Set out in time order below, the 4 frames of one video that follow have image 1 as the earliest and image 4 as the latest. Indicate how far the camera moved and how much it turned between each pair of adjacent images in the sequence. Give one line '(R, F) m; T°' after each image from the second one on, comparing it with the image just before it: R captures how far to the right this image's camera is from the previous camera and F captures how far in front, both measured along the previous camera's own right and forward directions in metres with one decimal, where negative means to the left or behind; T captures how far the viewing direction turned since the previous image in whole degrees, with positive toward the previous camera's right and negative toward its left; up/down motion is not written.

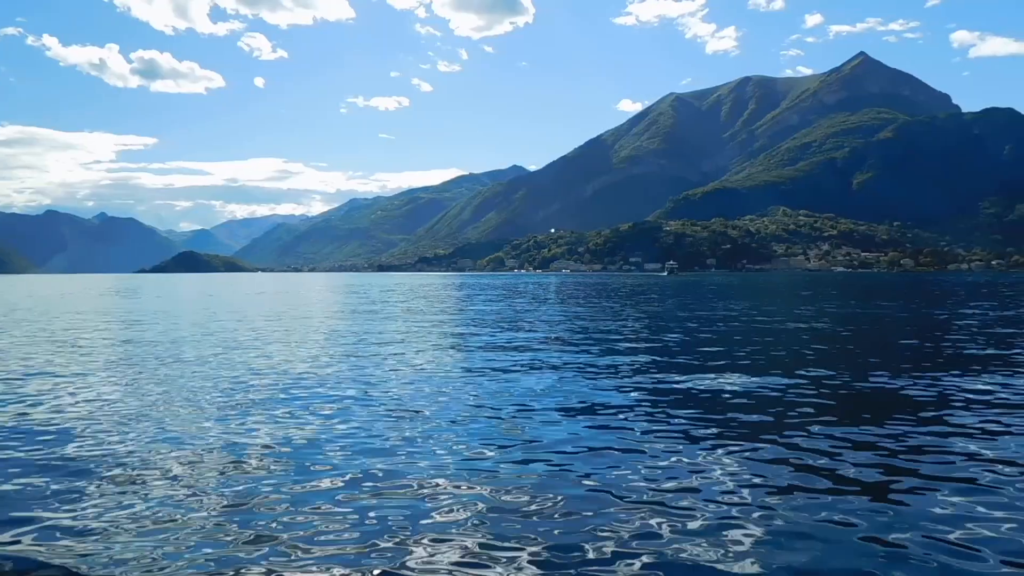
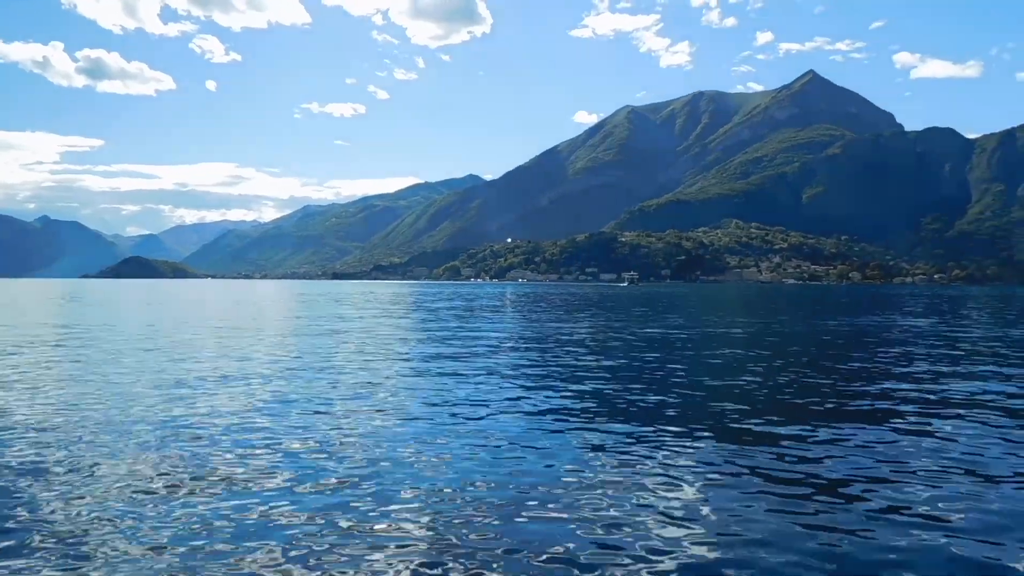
(-2.5, +1.9) m; +3°
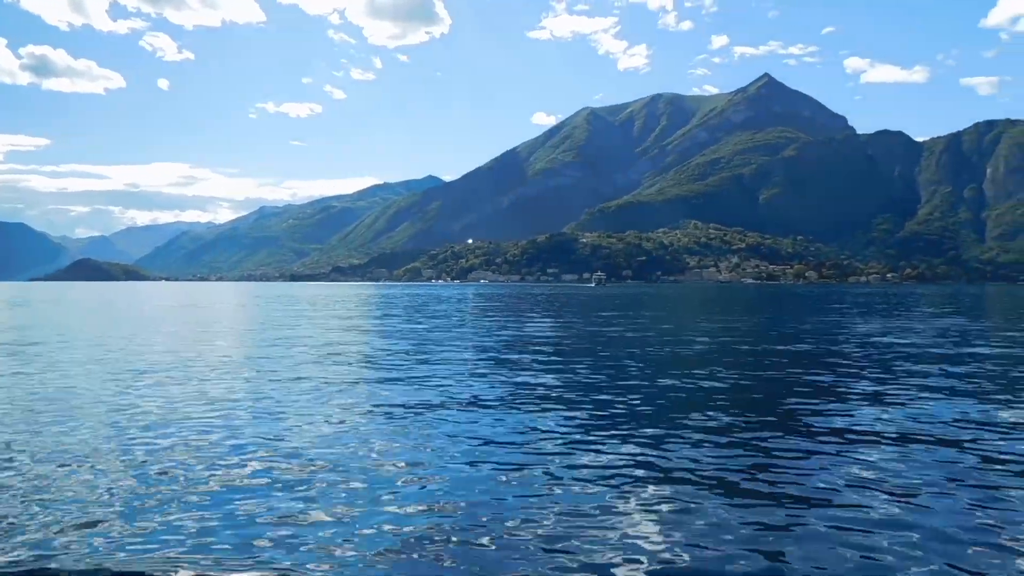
(-1.8, +3.2) m; +3°
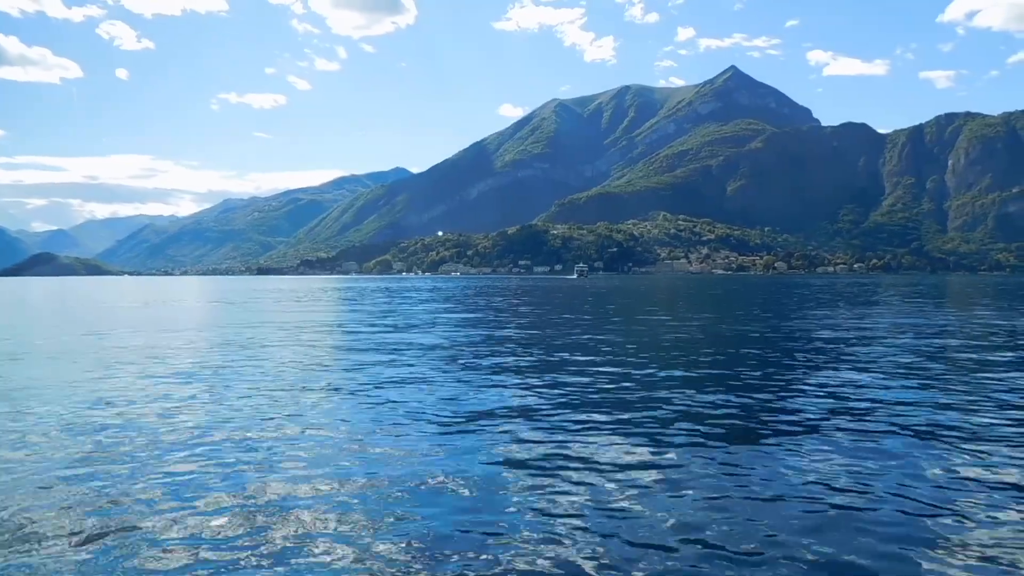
(-4.1, +4.7) m; +2°
